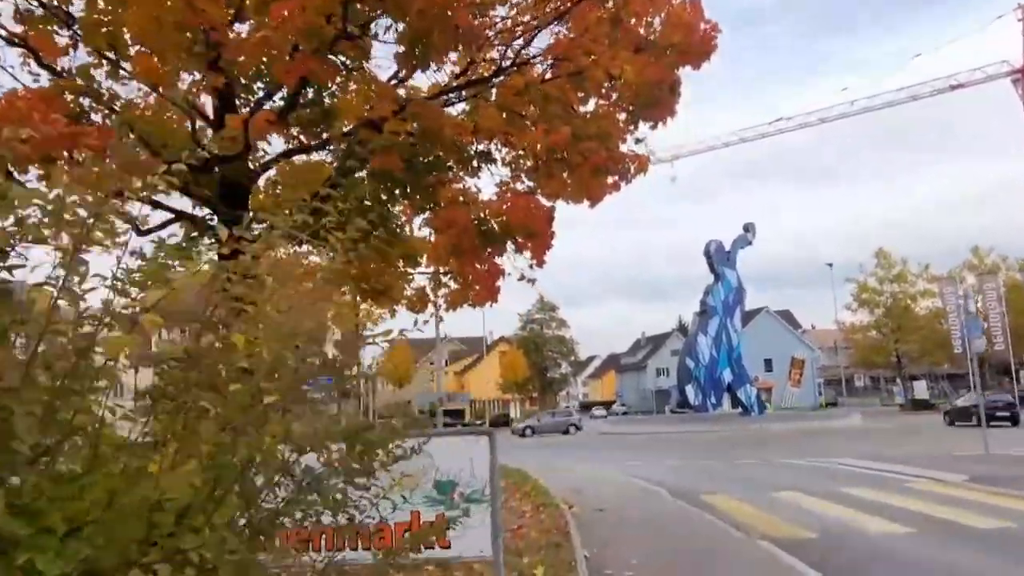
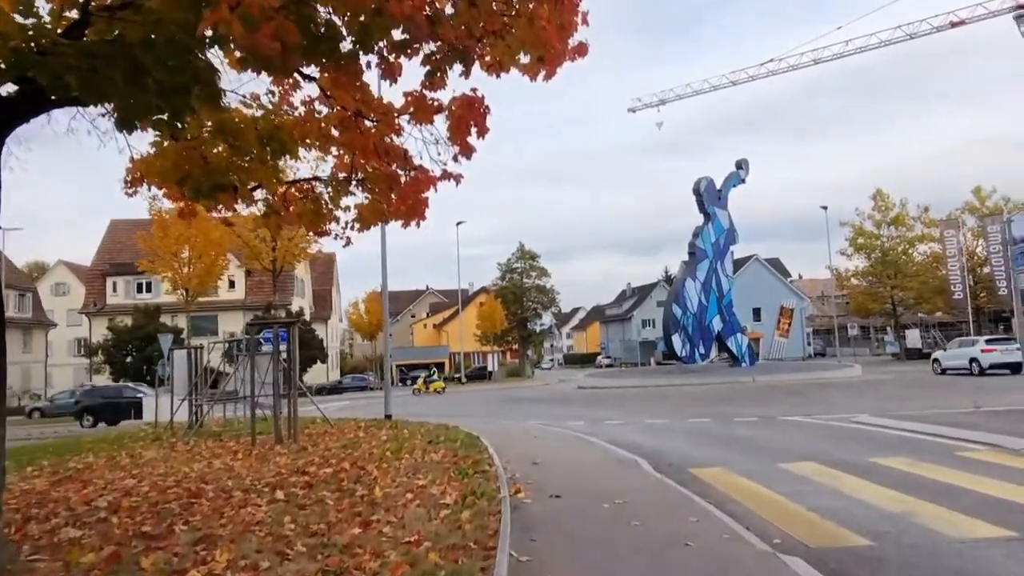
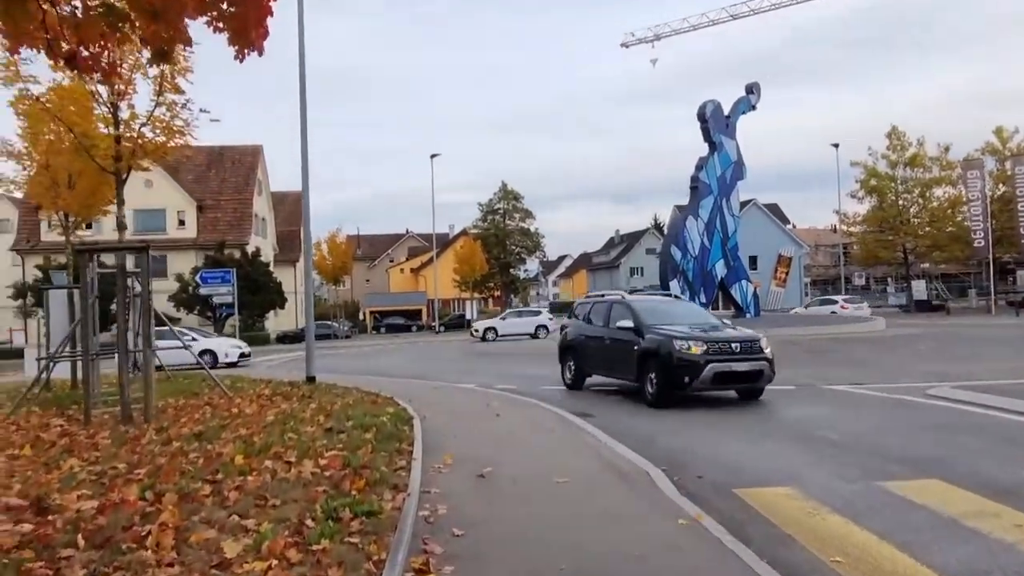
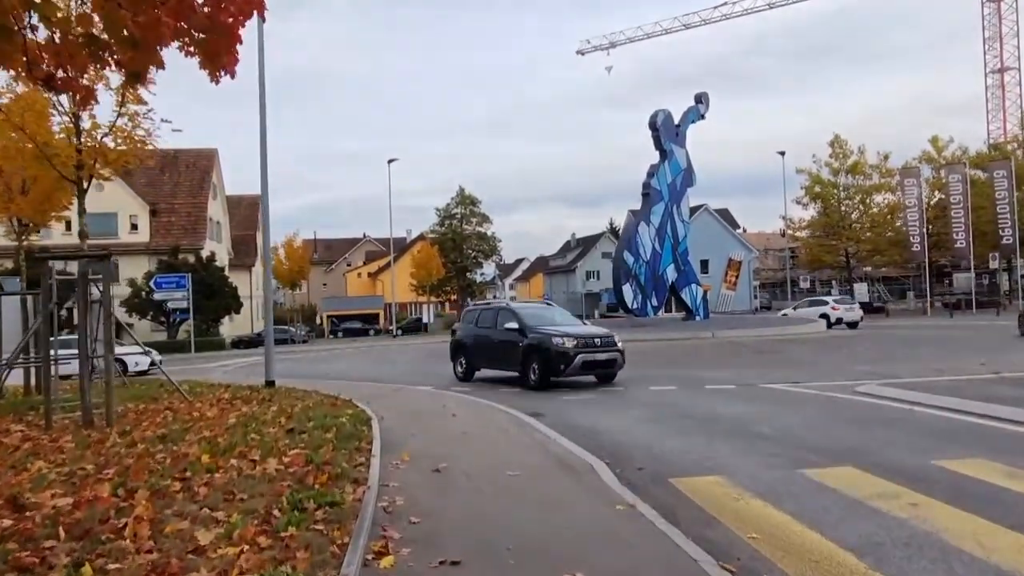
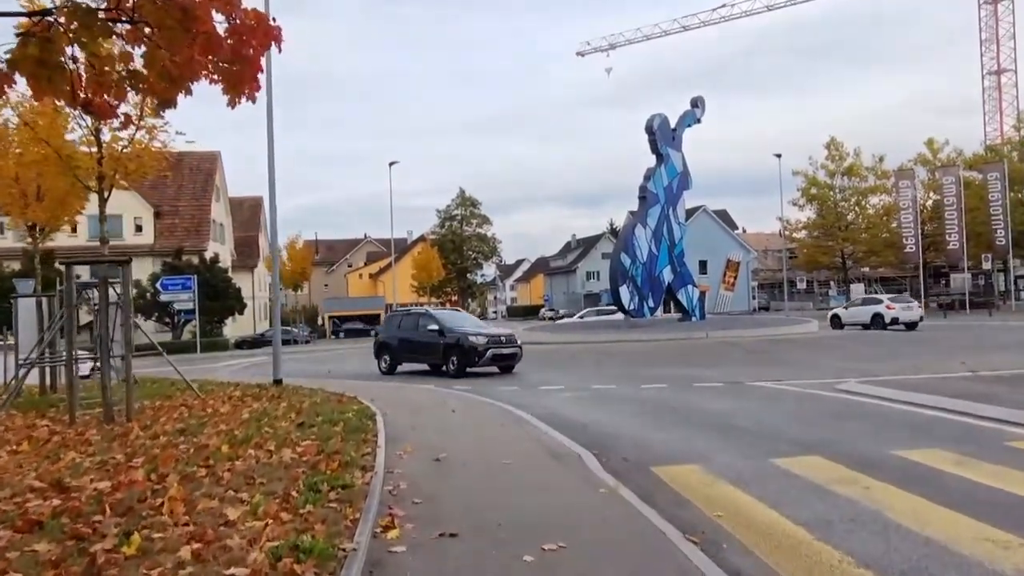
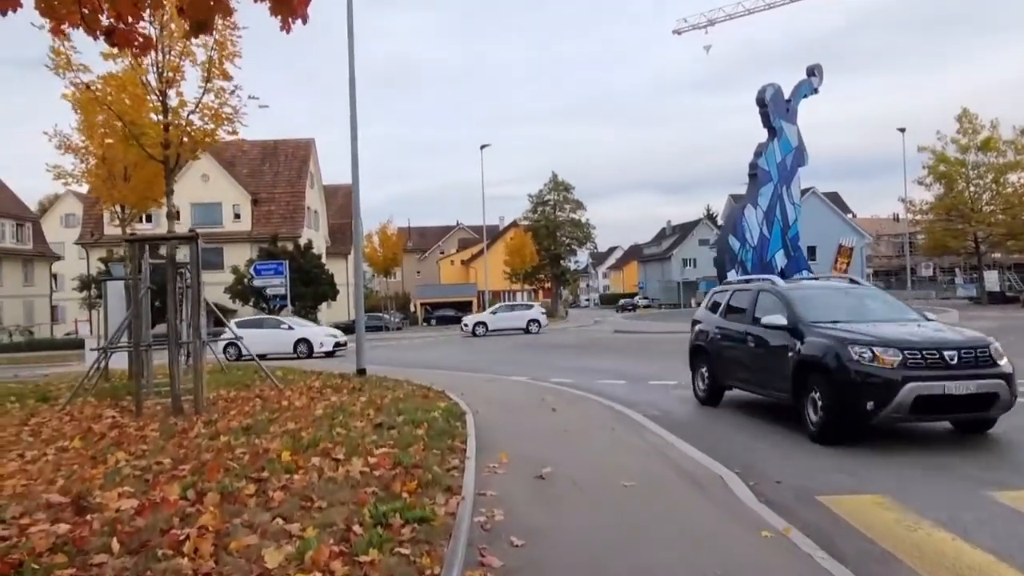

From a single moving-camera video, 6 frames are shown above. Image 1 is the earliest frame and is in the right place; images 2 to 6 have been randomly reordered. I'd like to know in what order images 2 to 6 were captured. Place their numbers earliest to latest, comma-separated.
2, 5, 4, 3, 6
